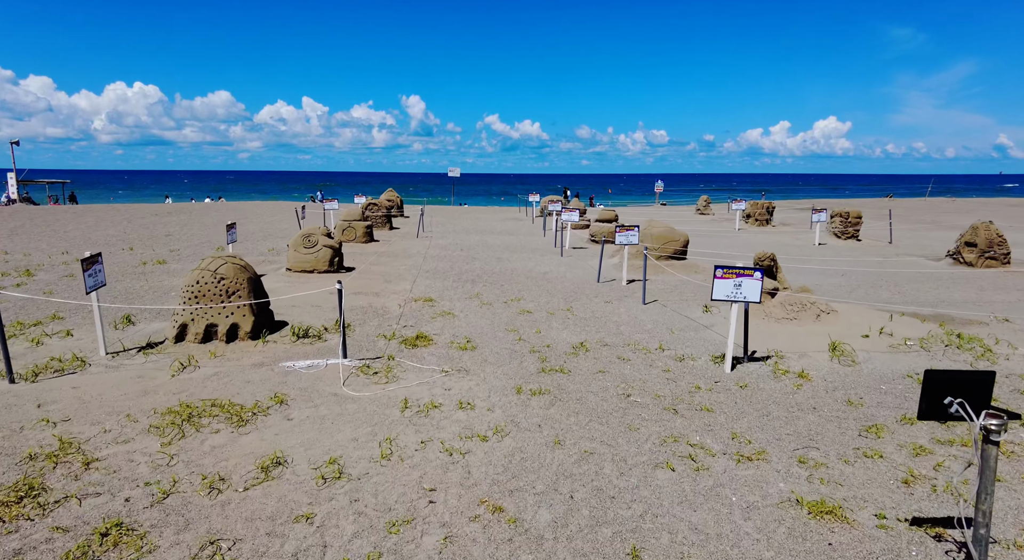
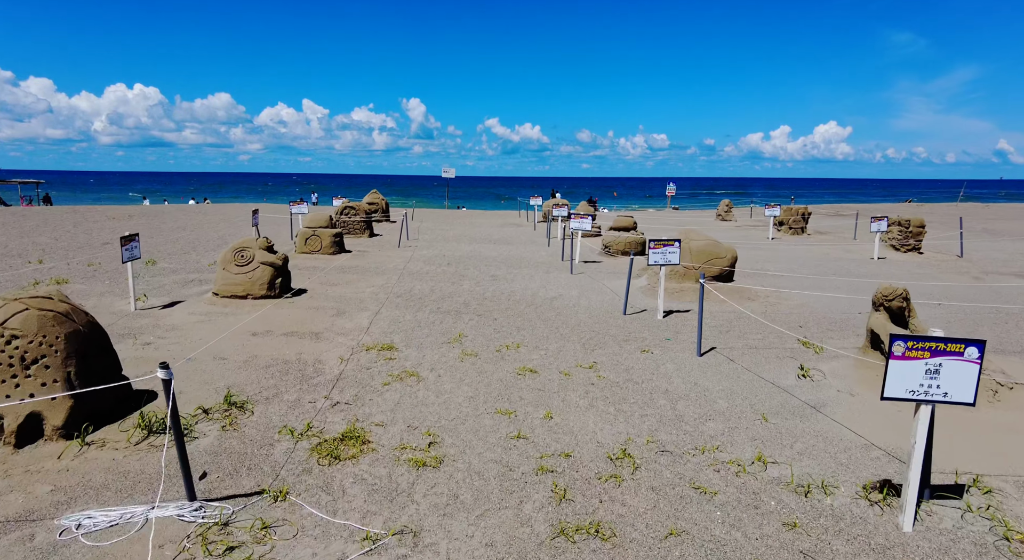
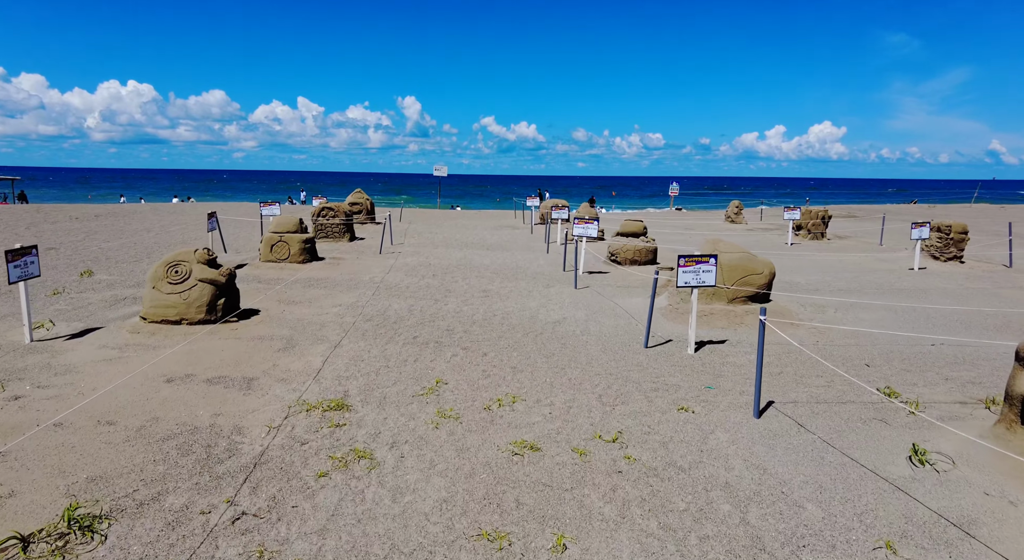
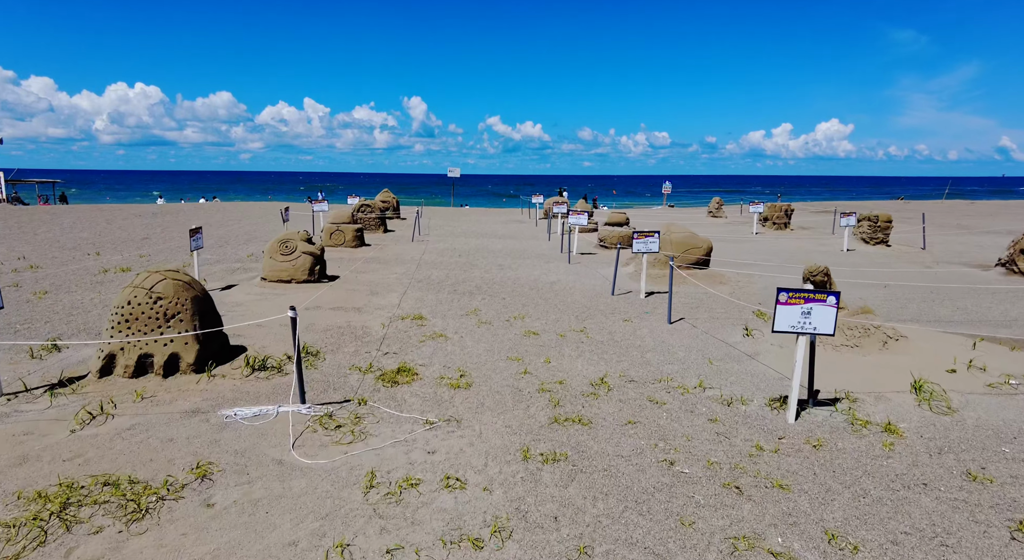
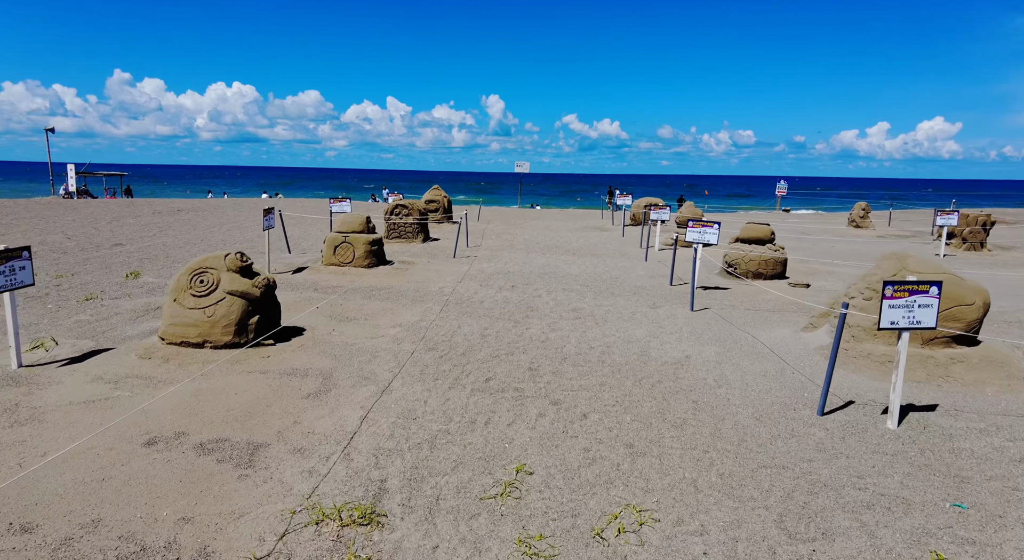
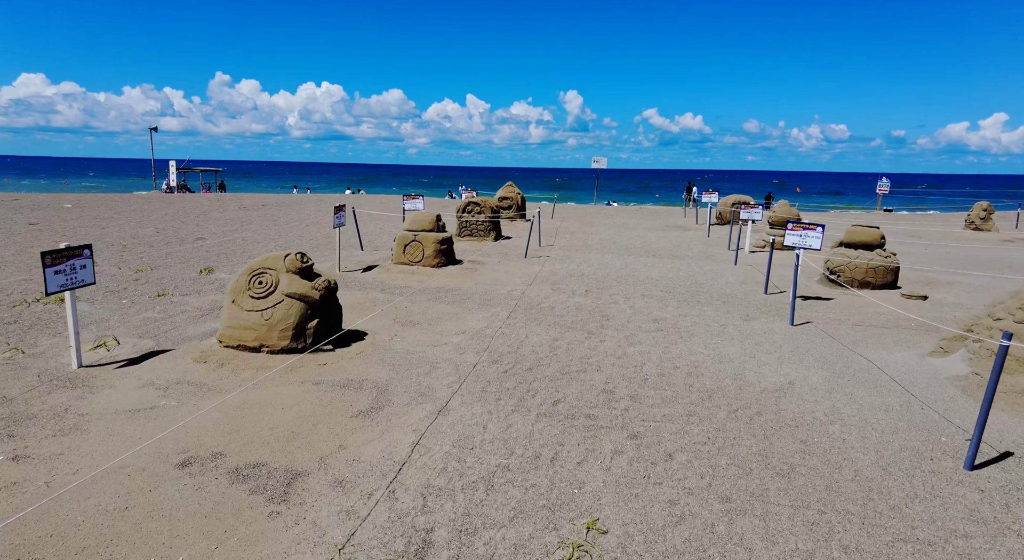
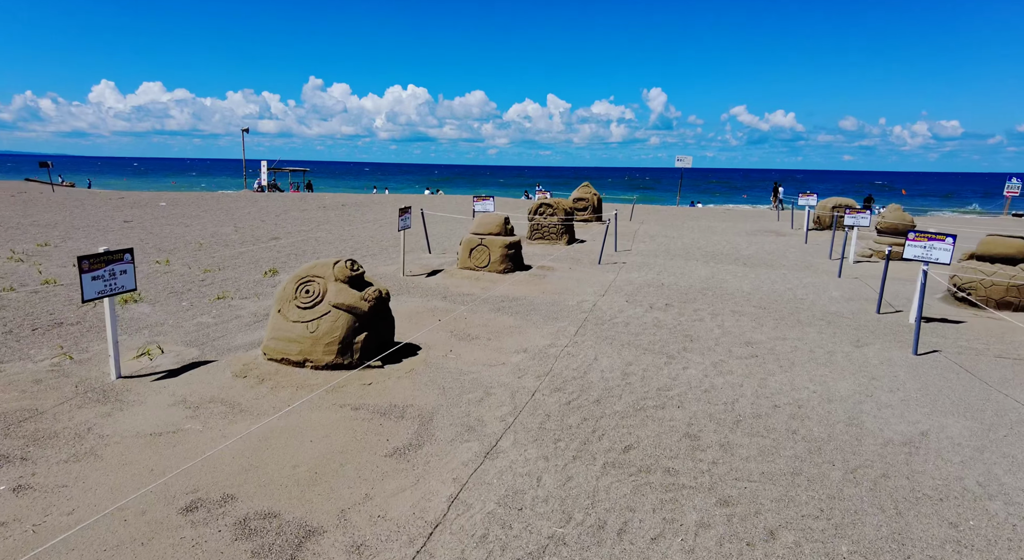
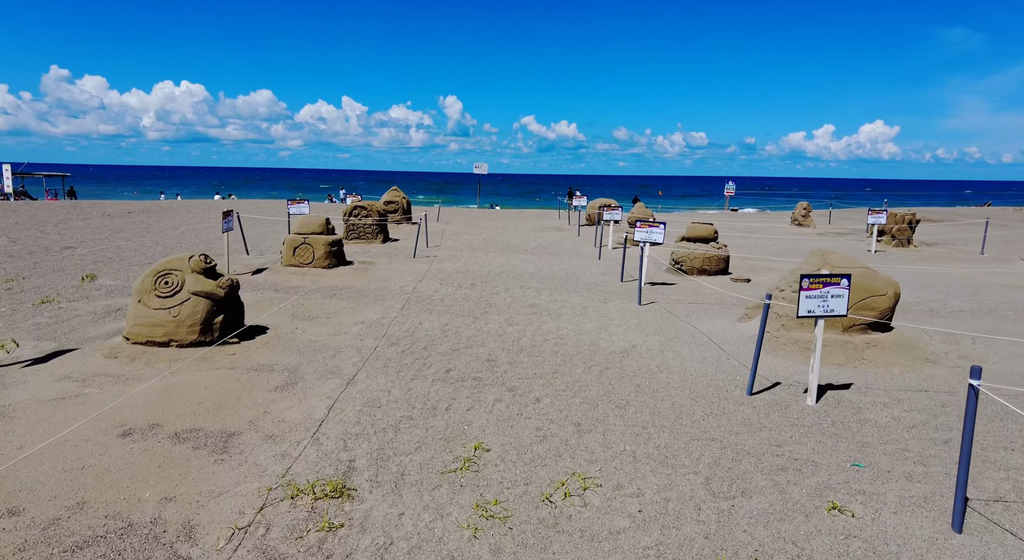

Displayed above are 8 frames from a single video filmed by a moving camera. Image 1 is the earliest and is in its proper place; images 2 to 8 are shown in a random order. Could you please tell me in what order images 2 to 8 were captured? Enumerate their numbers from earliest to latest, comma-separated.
4, 2, 3, 8, 5, 6, 7
